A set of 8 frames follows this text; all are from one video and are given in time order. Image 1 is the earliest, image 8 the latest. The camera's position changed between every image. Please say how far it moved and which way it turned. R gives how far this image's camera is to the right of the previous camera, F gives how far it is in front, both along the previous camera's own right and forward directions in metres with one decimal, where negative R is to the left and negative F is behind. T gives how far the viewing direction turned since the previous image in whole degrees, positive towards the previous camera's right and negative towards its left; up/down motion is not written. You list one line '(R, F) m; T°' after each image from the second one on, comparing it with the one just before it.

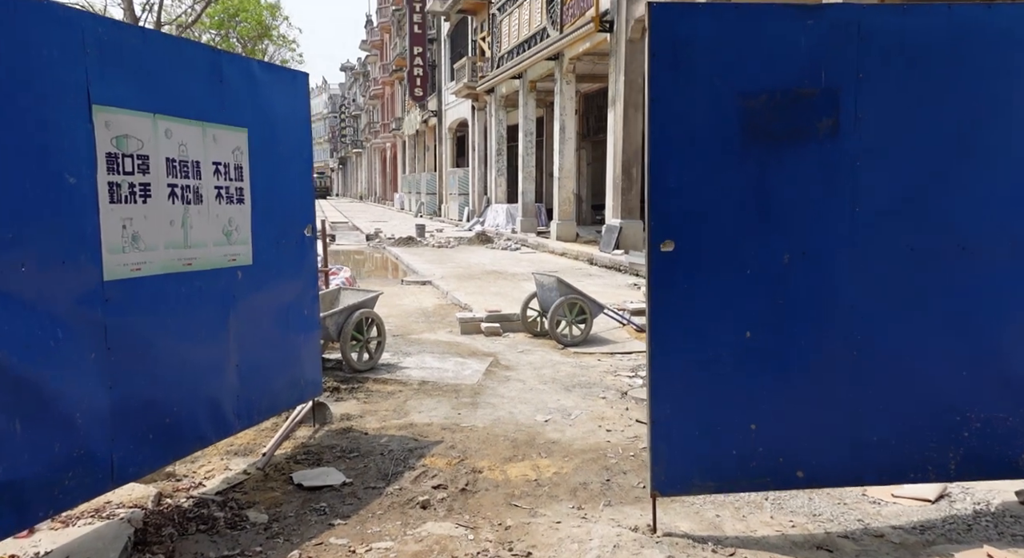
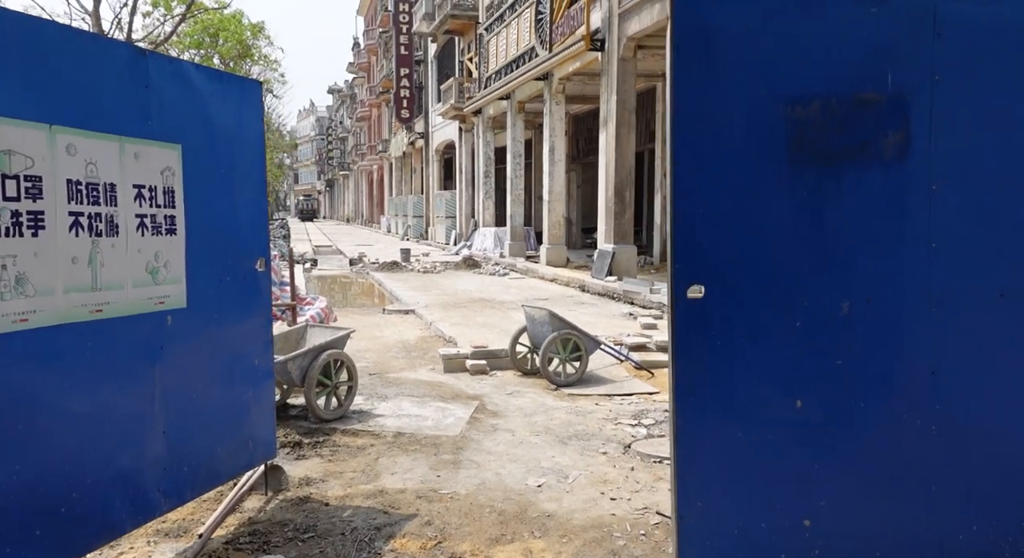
(0.0, +0.8) m; +1°
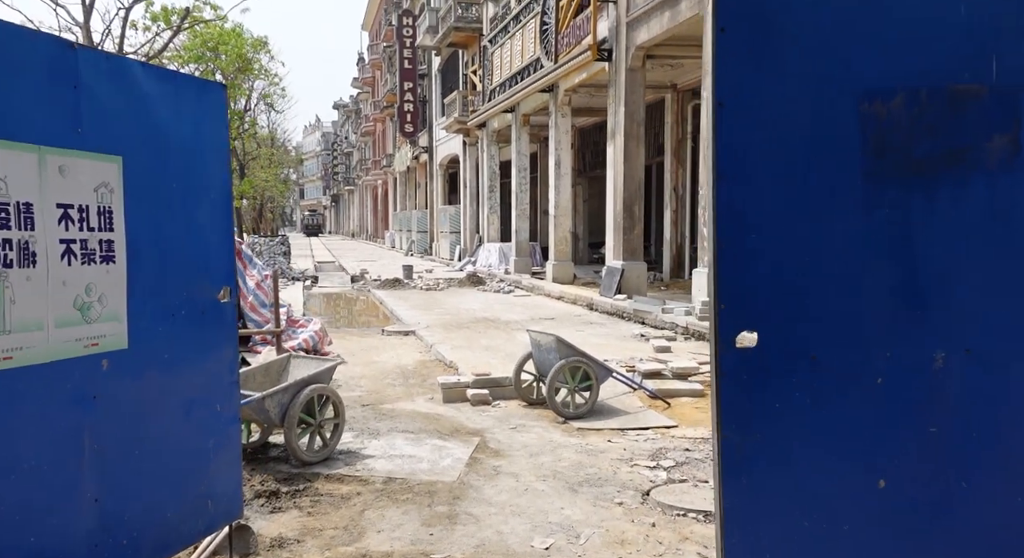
(0.0, +0.6) m; 0°
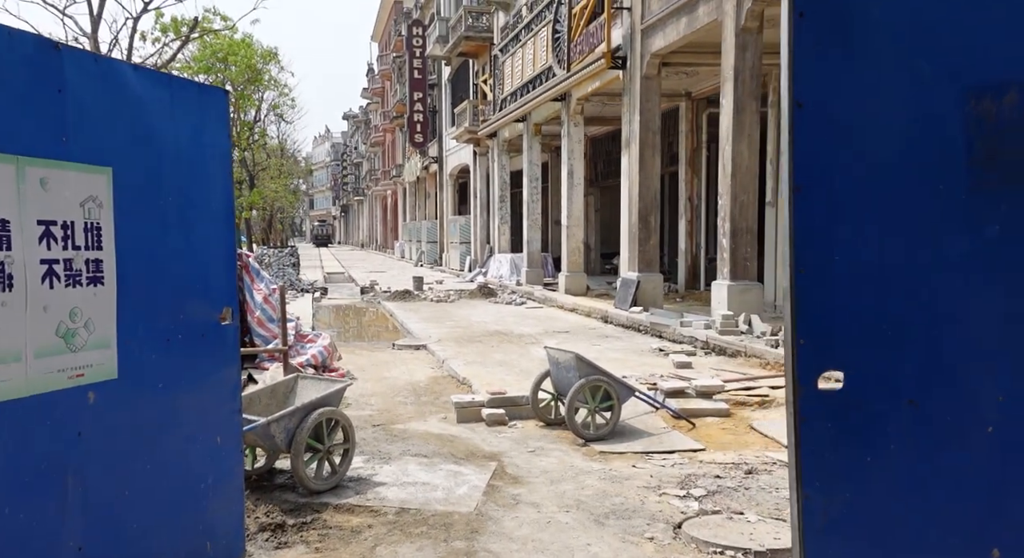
(-0.1, +0.3) m; -1°
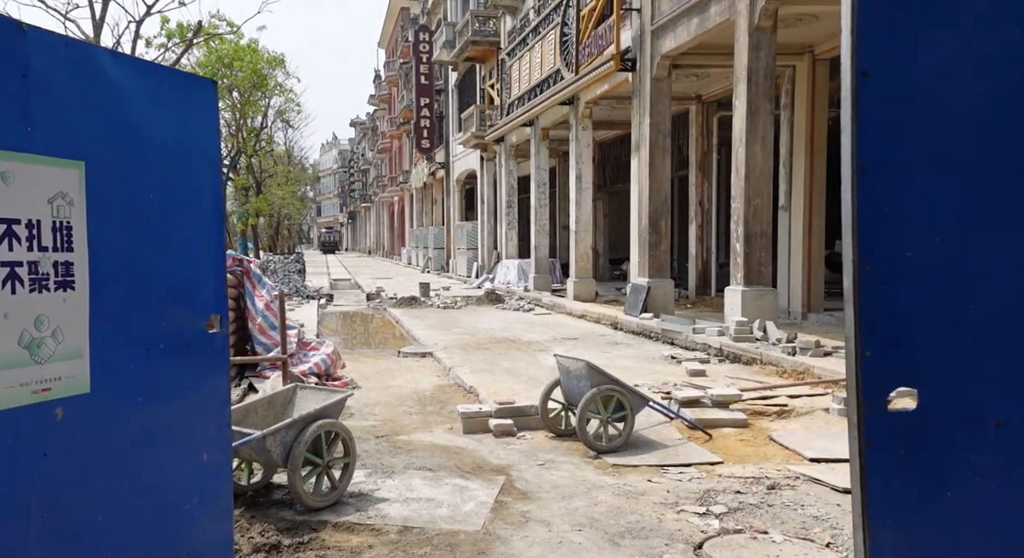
(0.0, +0.3) m; 0°
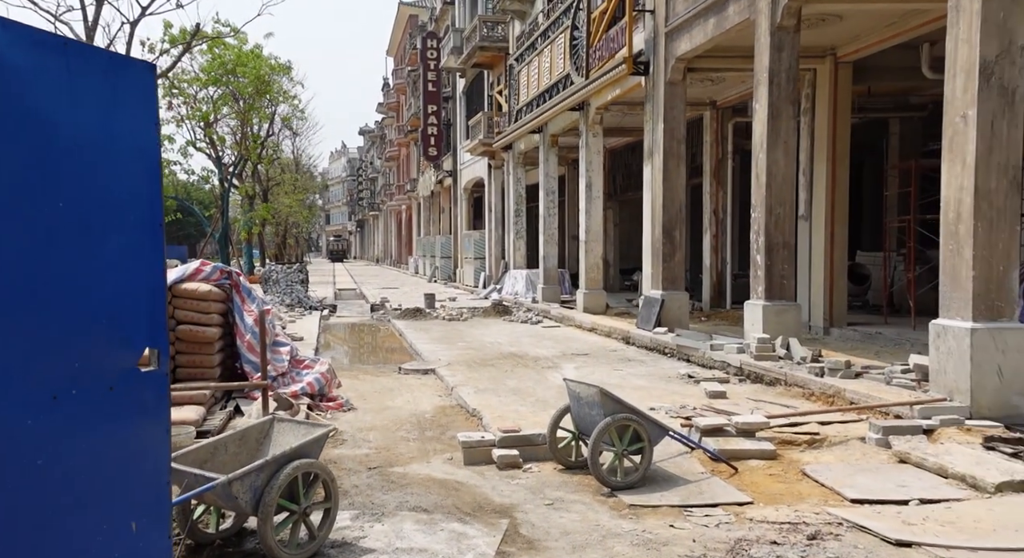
(0.0, +0.6) m; -1°
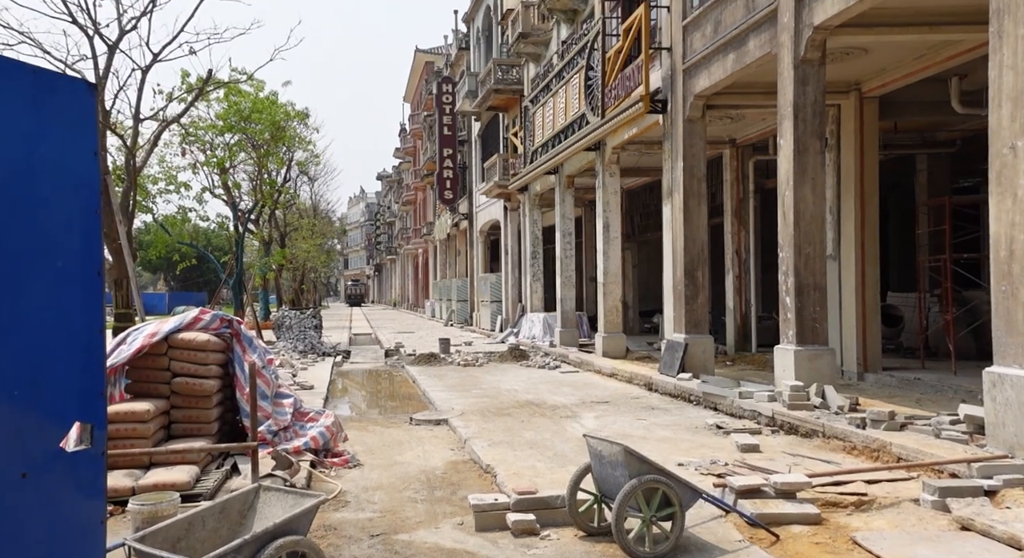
(0.0, +0.5) m; -1°
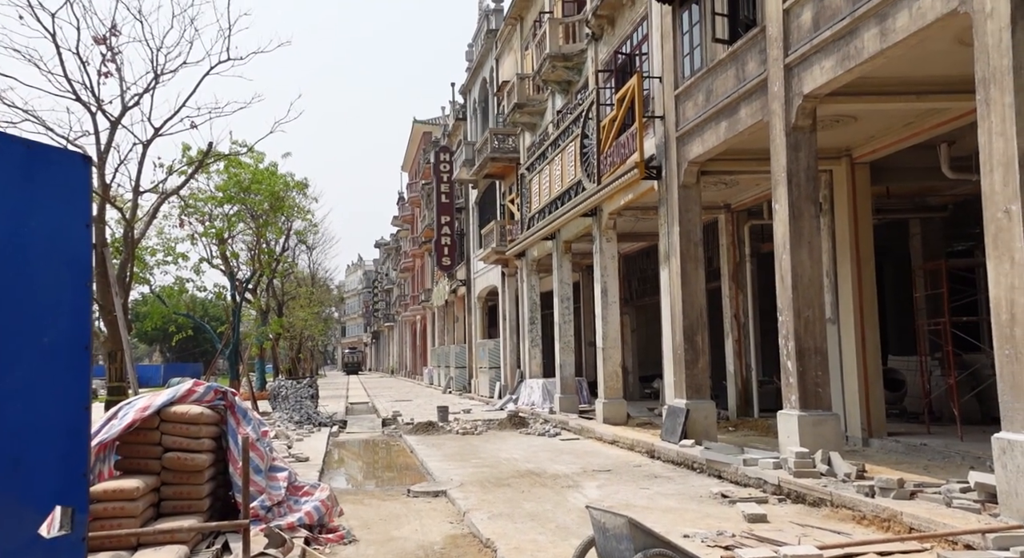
(0.0, +0.1) m; 0°
